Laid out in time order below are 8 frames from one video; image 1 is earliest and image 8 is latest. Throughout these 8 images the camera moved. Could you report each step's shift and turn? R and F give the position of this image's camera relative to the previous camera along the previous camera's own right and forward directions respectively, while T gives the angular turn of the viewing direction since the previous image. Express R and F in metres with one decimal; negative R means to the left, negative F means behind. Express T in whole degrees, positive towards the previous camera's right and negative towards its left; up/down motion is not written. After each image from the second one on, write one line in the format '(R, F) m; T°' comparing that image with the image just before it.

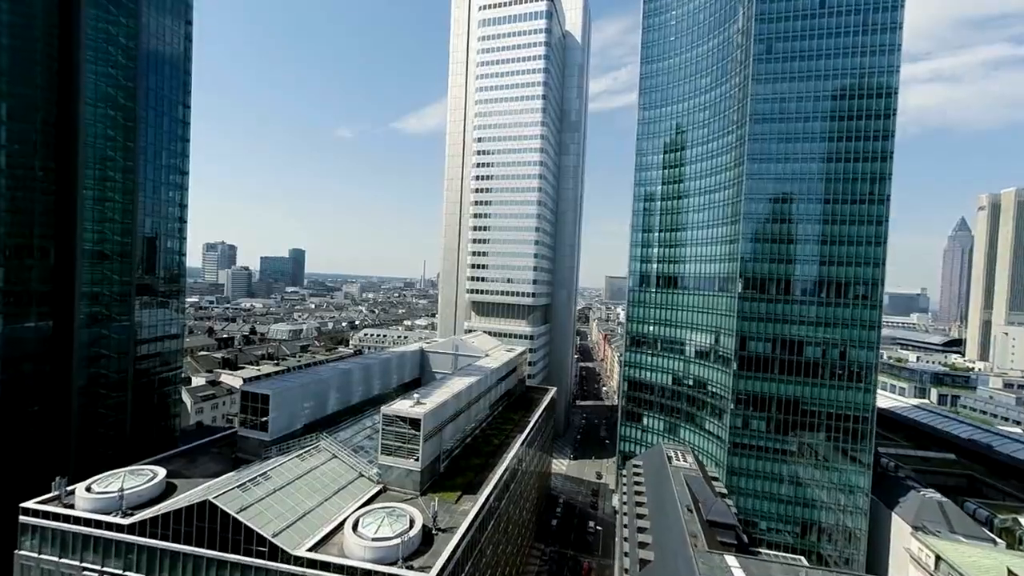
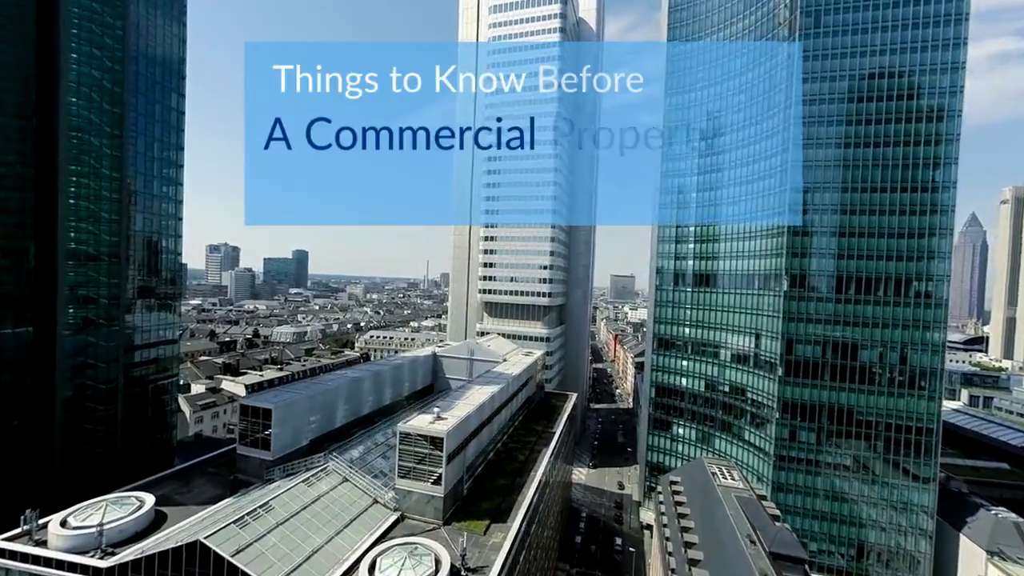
(-1.7, +3.5) m; 0°
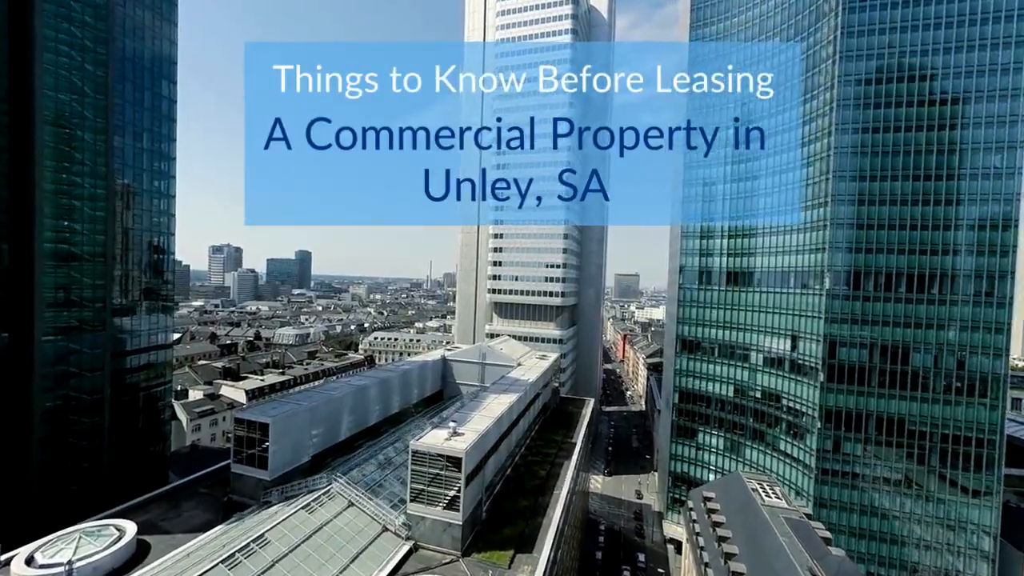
(-1.2, +2.9) m; 0°
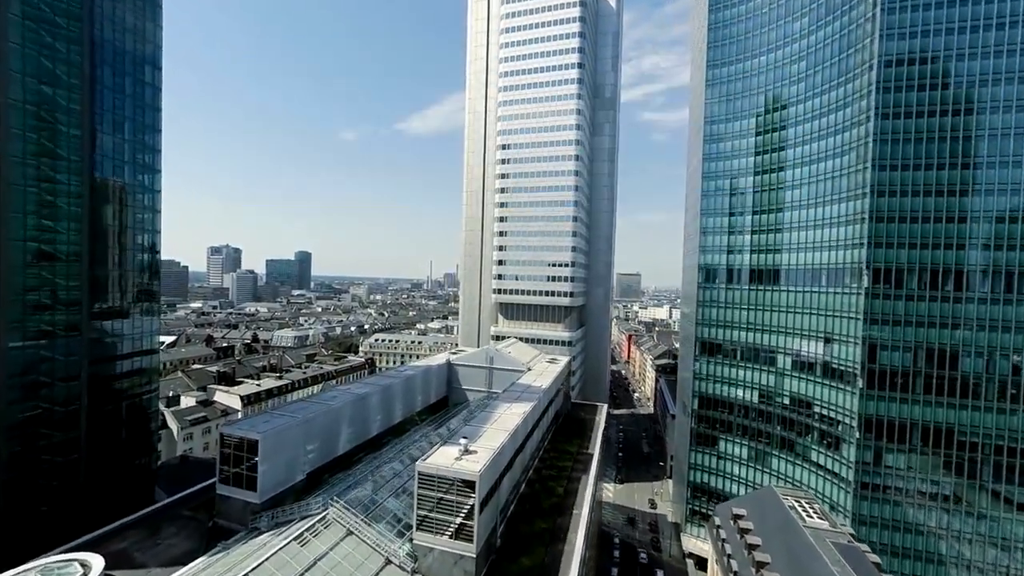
(-0.9, +2.7) m; 0°
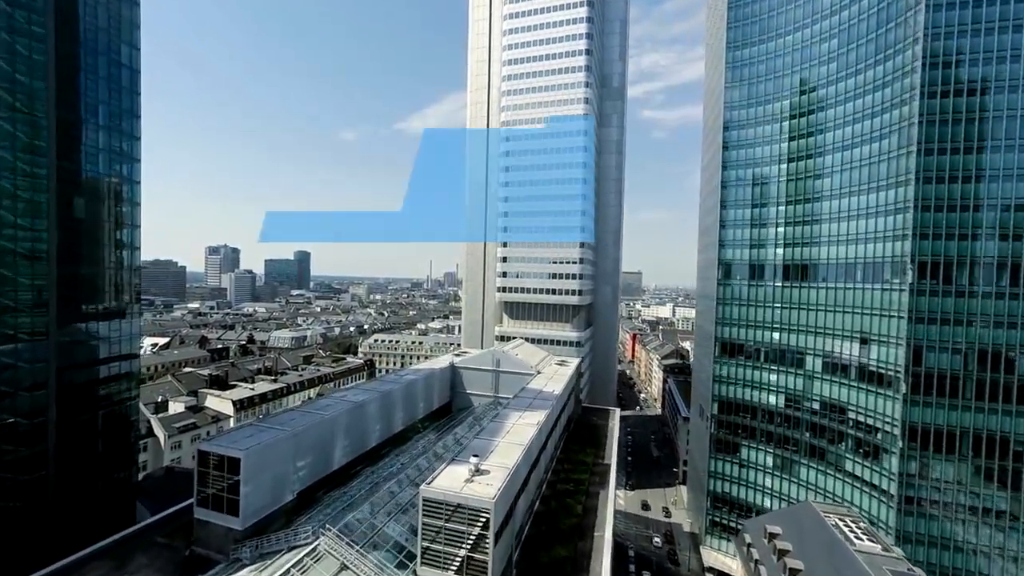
(-0.7, +2.8) m; 0°
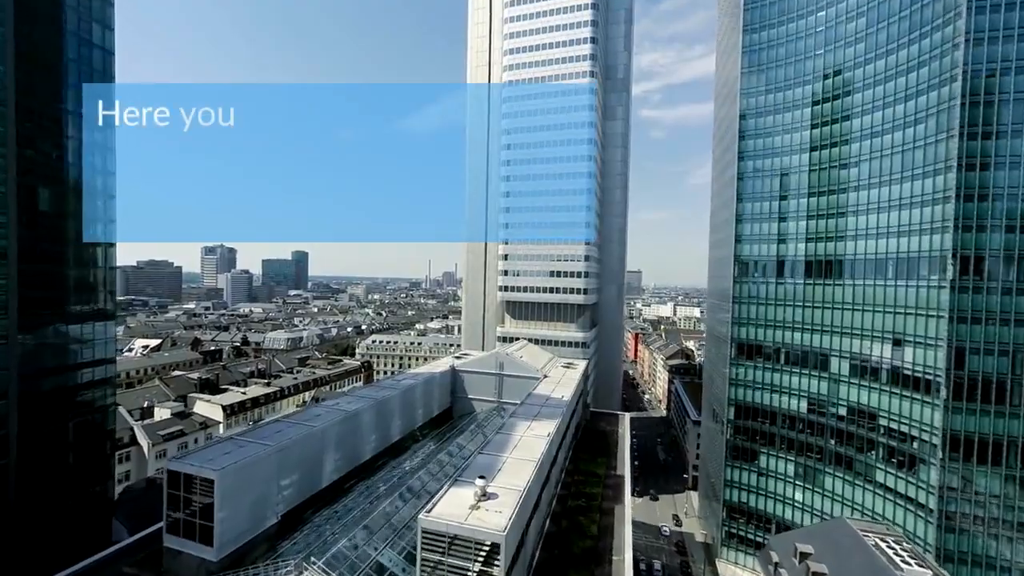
(-0.5, +2.4) m; 0°
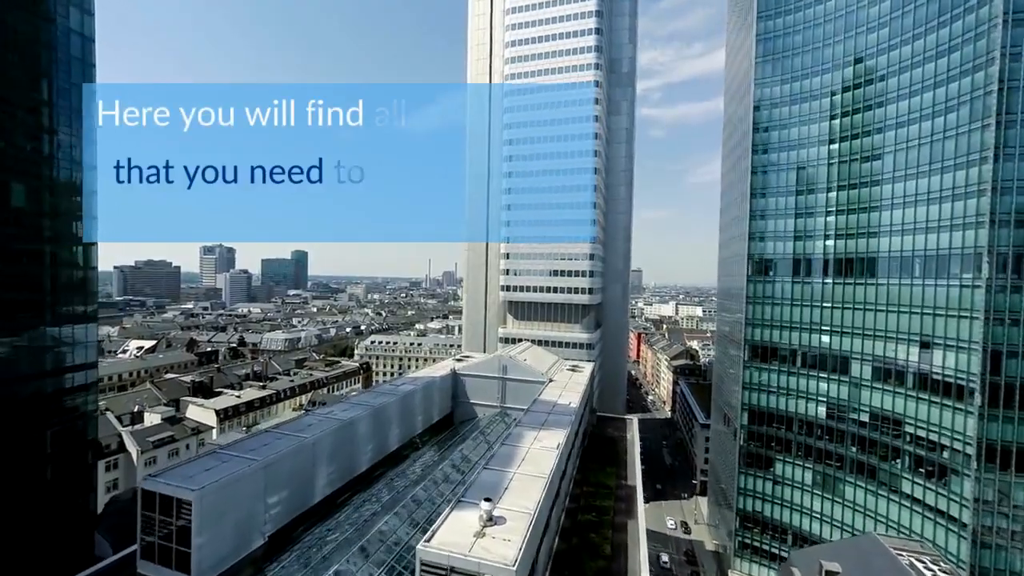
(-0.3, +1.7) m; 0°
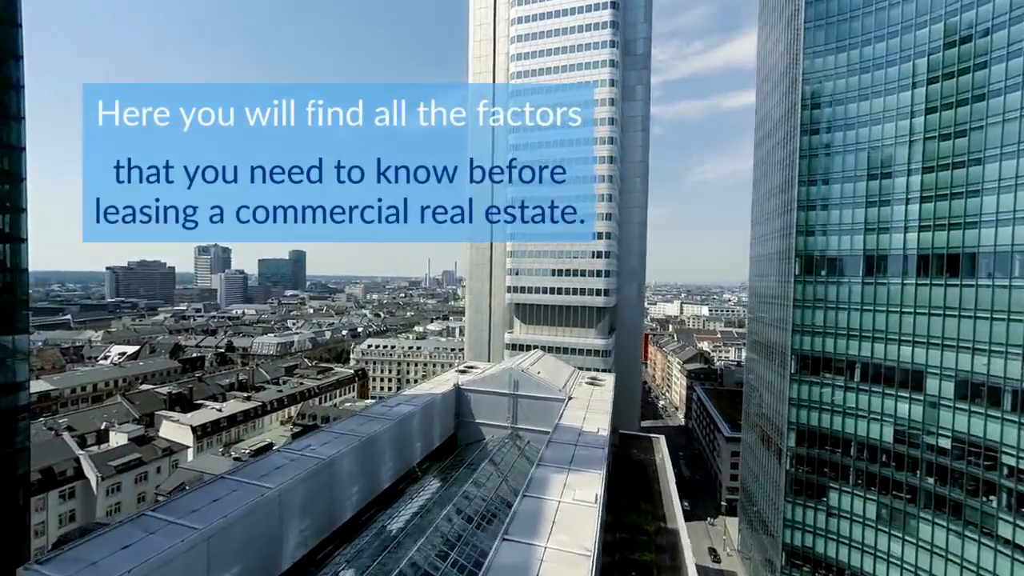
(-0.9, +5.0) m; 0°
